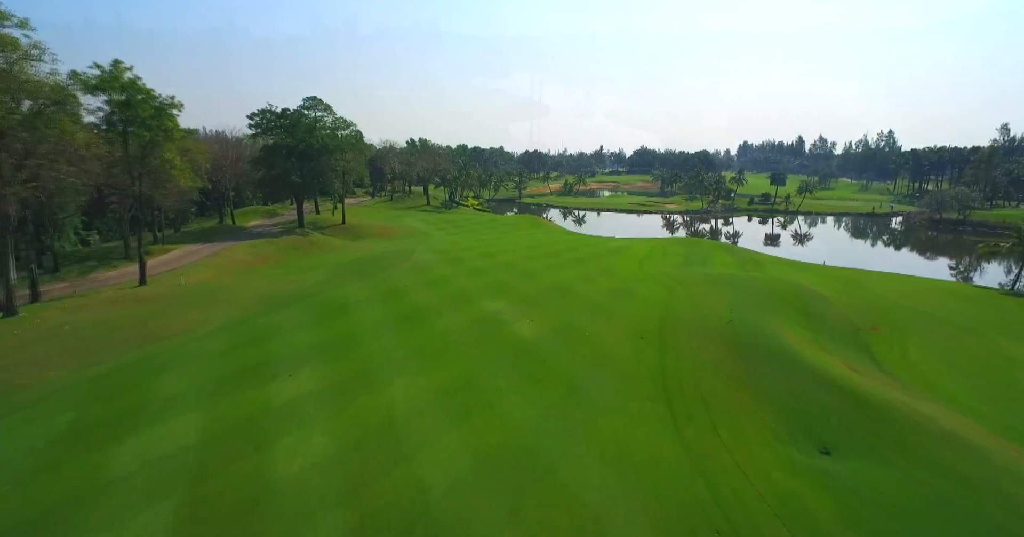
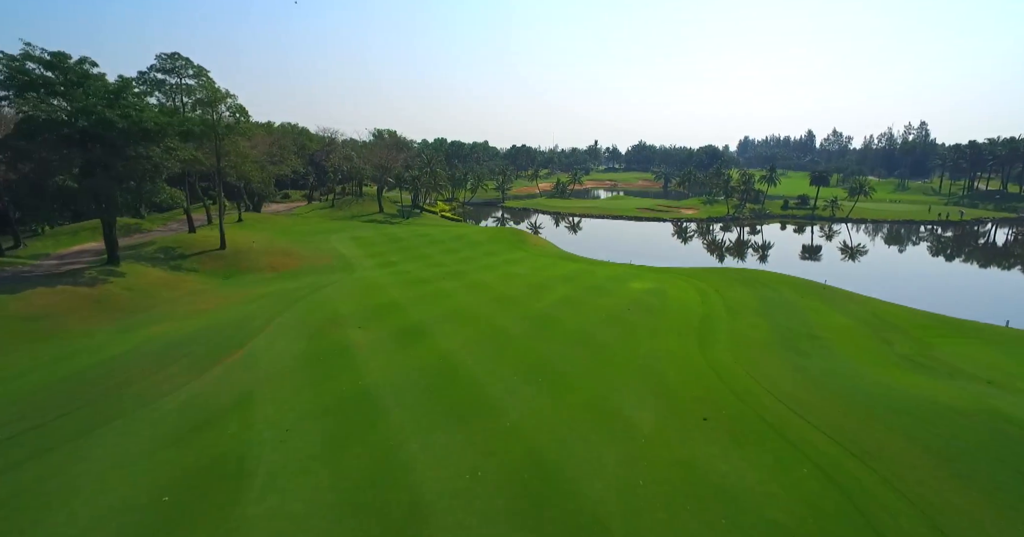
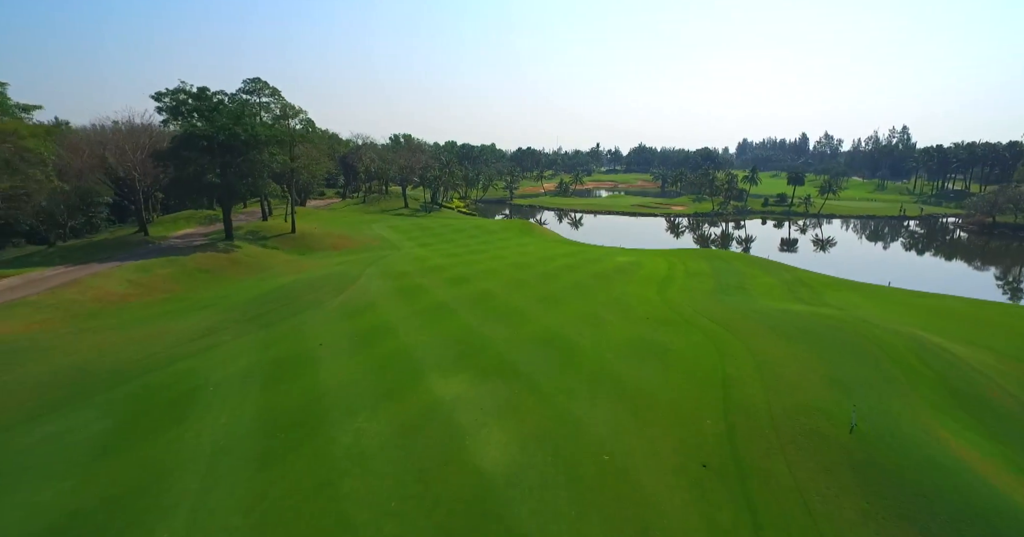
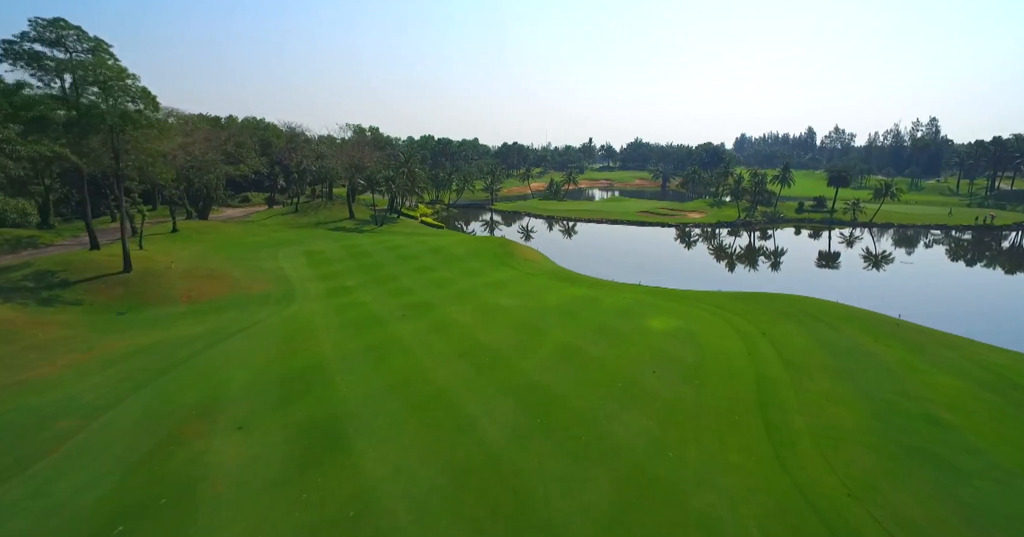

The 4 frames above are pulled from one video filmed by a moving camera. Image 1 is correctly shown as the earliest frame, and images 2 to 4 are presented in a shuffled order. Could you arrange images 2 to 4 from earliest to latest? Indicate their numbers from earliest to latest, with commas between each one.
3, 2, 4
